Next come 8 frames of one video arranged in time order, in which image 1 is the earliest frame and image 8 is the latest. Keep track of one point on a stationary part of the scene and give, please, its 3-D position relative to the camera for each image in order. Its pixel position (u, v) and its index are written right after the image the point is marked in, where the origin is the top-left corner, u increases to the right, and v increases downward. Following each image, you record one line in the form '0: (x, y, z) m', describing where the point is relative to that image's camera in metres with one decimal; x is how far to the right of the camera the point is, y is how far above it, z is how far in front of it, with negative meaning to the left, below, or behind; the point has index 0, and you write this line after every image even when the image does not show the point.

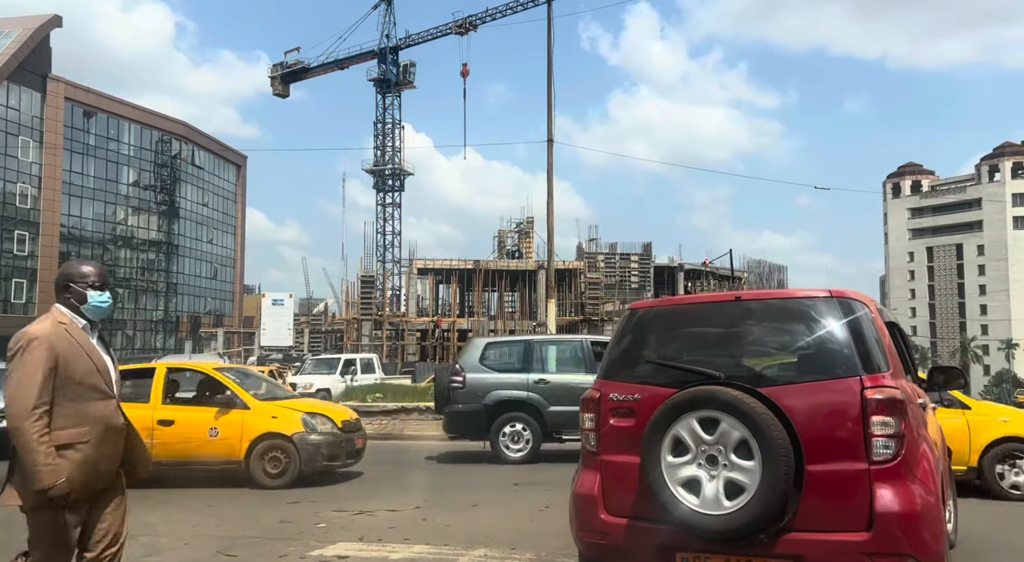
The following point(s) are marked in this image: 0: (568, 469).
0: (+0.9, -2.7, +12.3) m
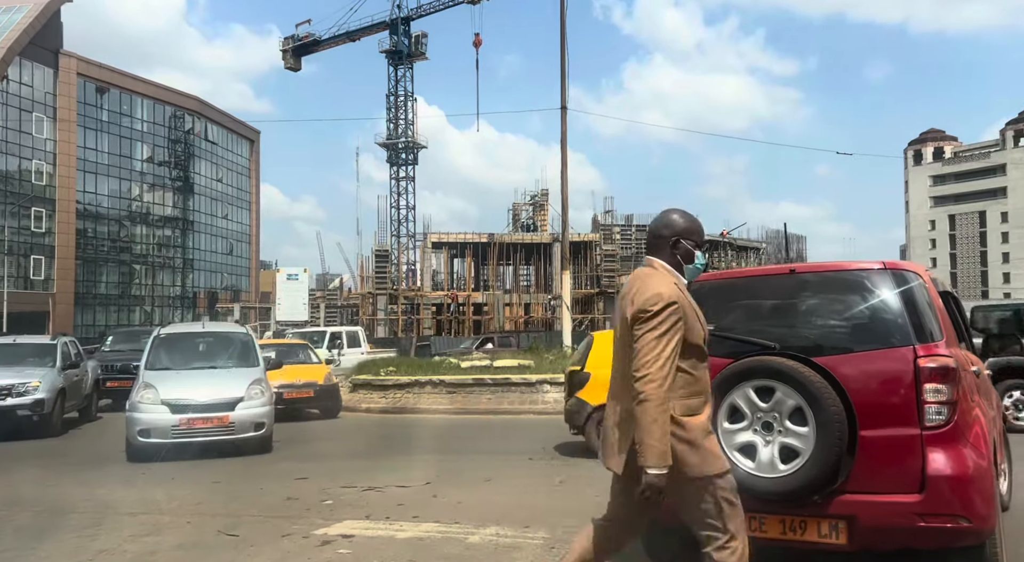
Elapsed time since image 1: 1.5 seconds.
0: (+1.1, -2.3, +12.0) m
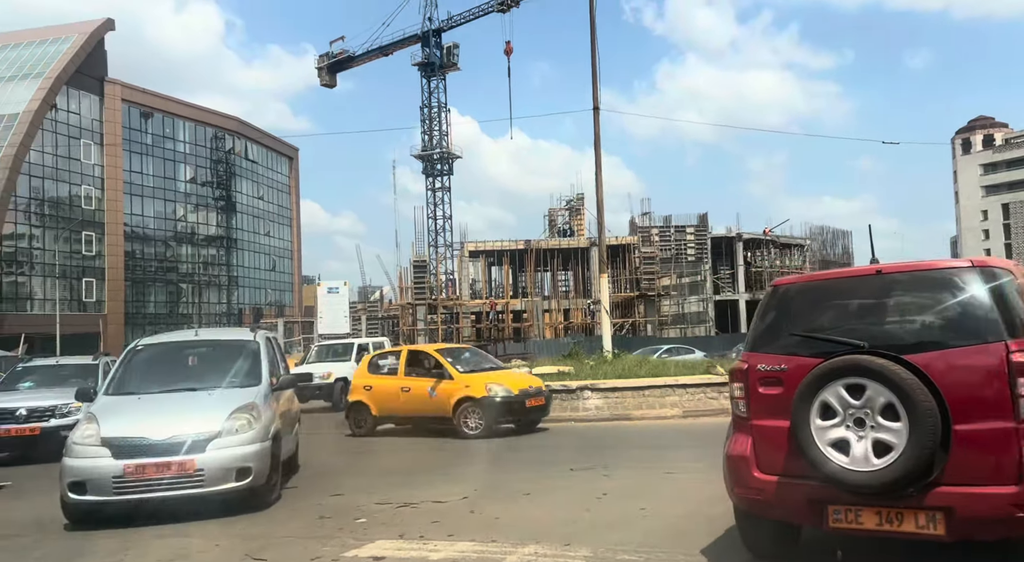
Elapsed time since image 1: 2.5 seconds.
0: (+1.7, -2.3, +11.7) m
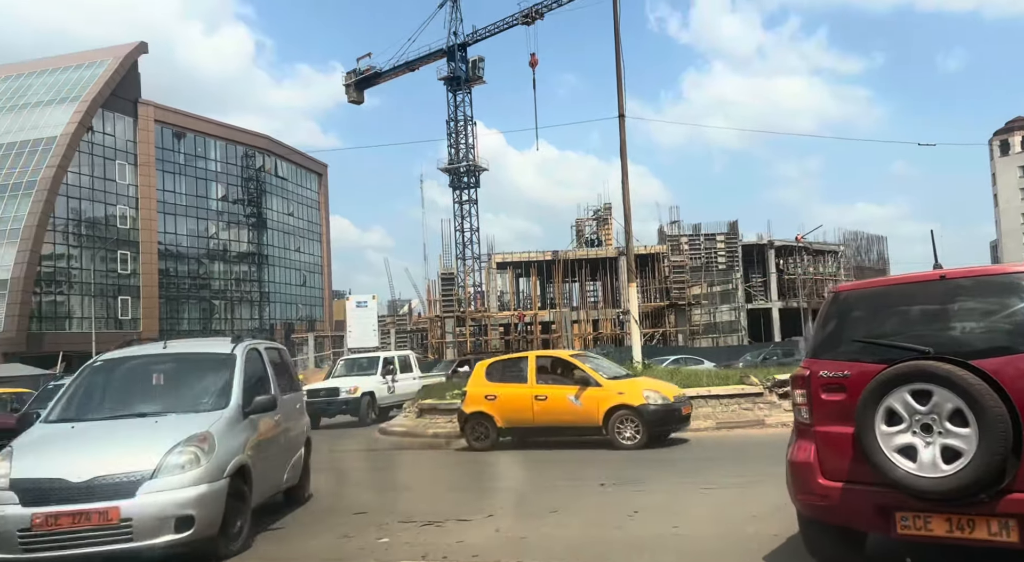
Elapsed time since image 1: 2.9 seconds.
0: (+2.1, -2.5, +11.3) m
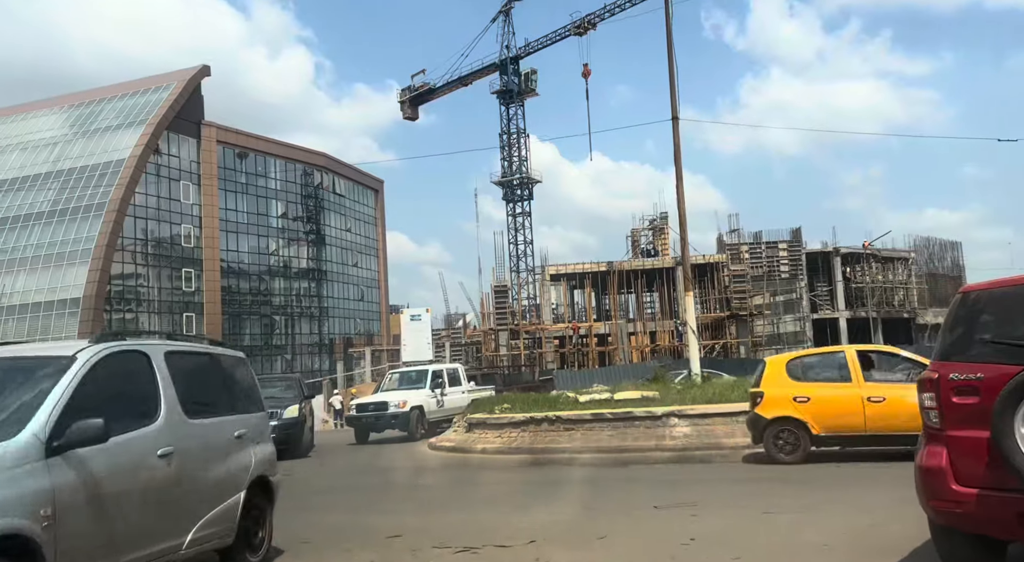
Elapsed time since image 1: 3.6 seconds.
0: (+2.7, -2.5, +10.5) m
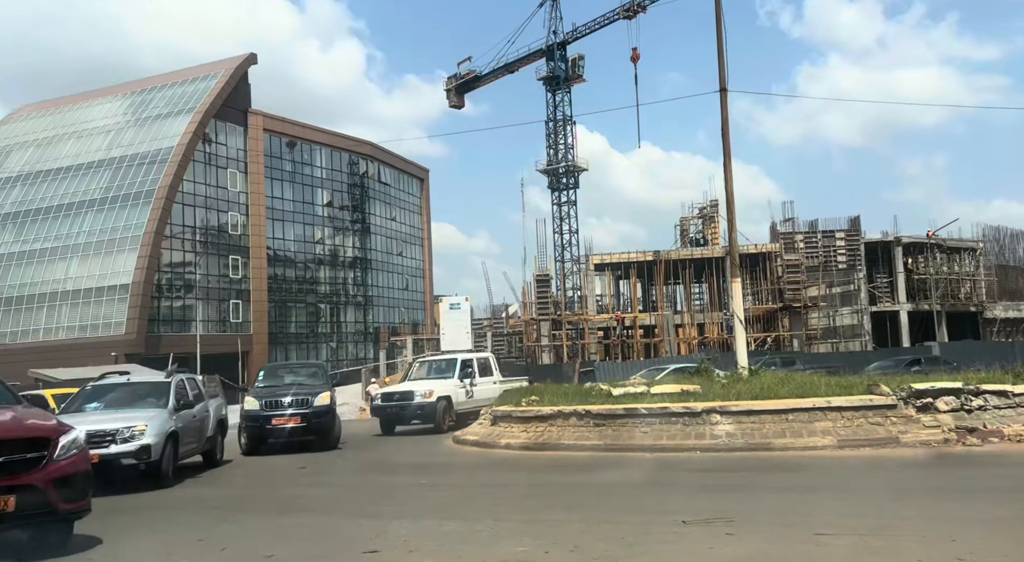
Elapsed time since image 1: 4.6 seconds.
0: (+2.9, -2.3, +9.2) m
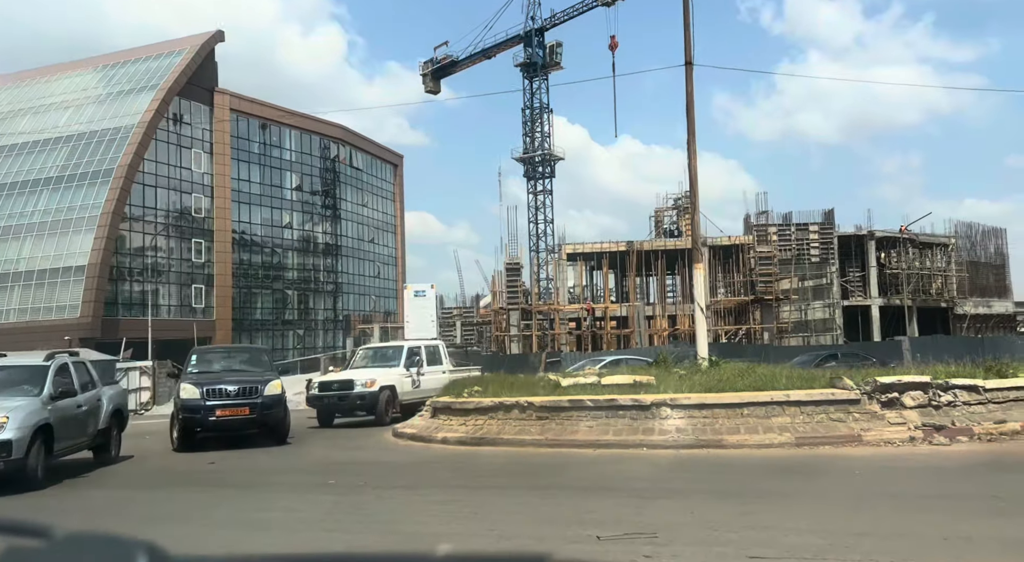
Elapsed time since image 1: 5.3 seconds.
0: (+2.1, -2.1, +8.3) m
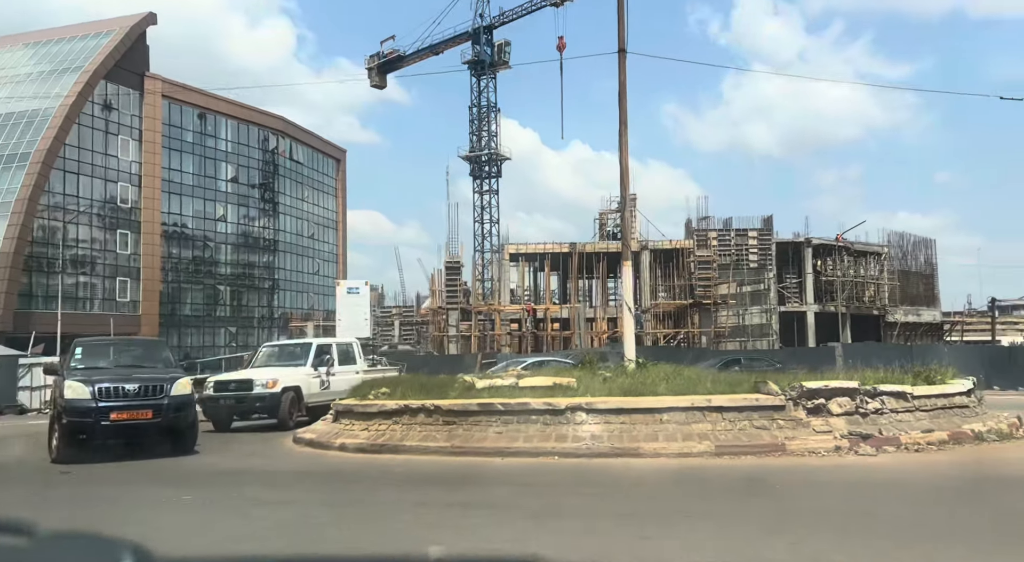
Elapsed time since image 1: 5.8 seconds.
0: (+1.1, -2.0, +7.6) m
